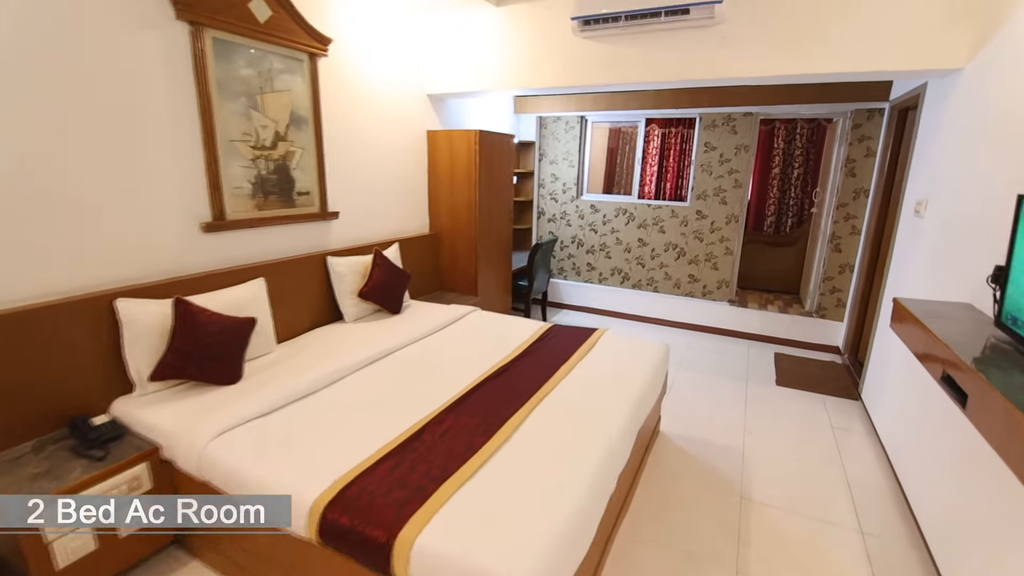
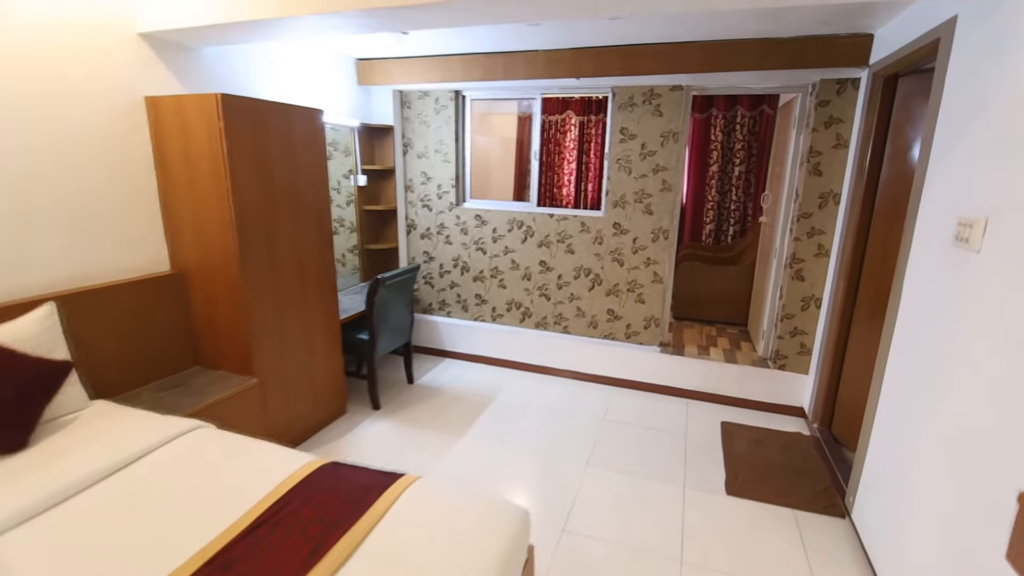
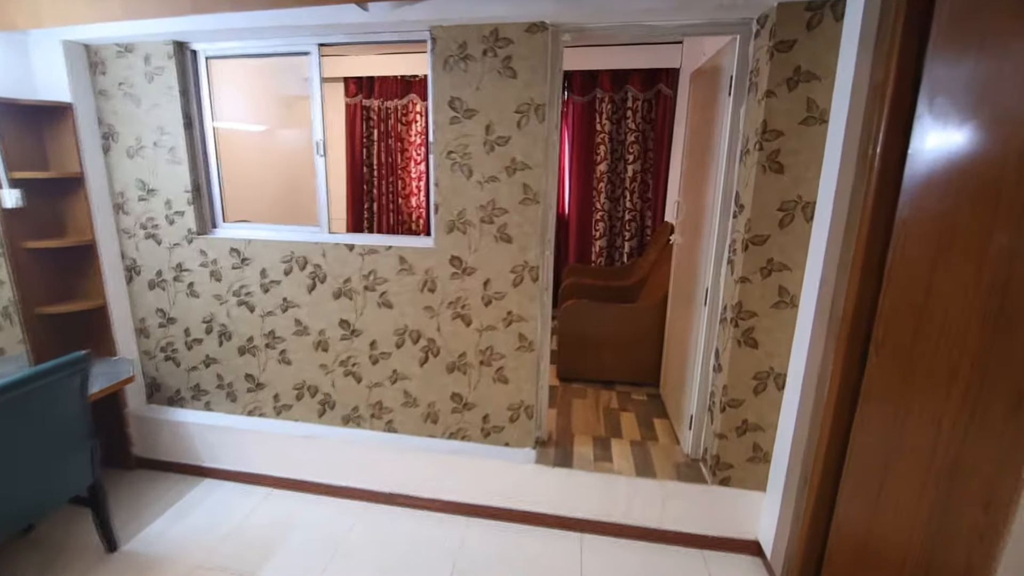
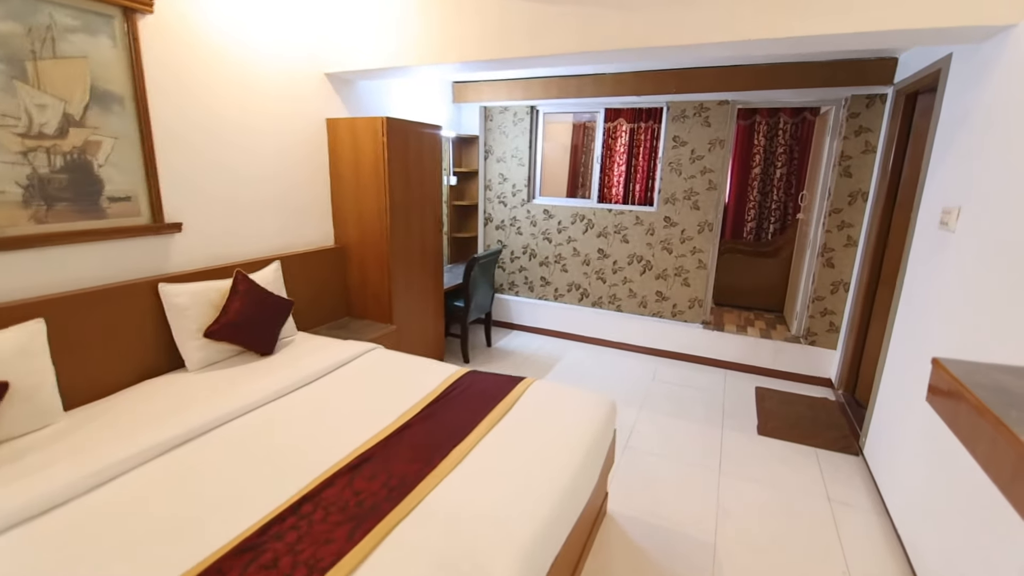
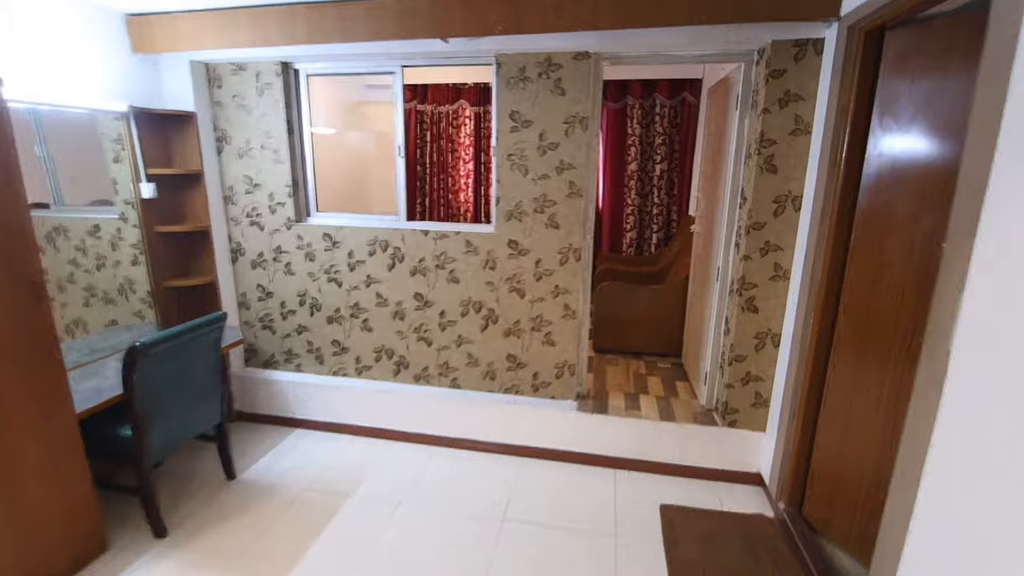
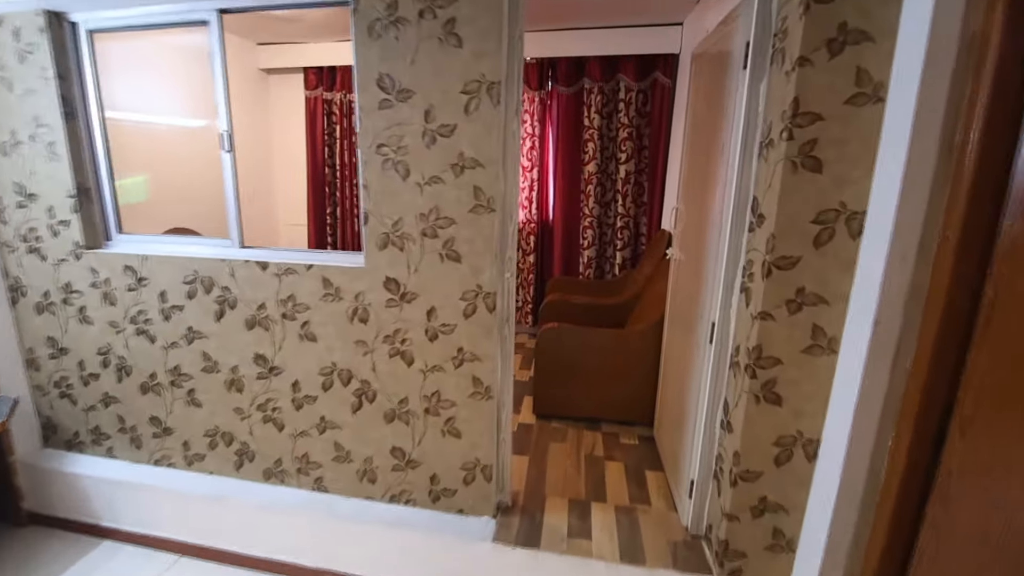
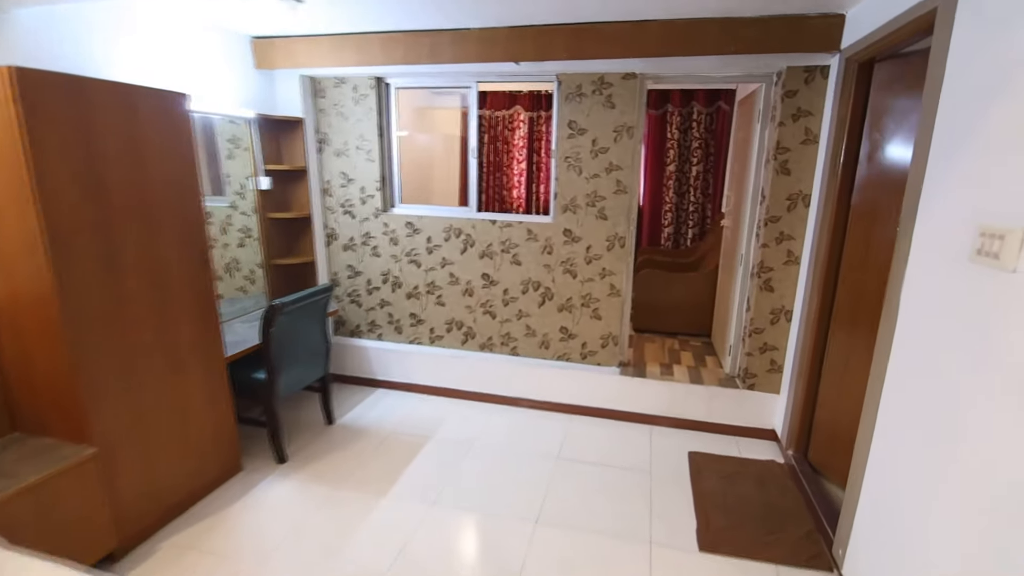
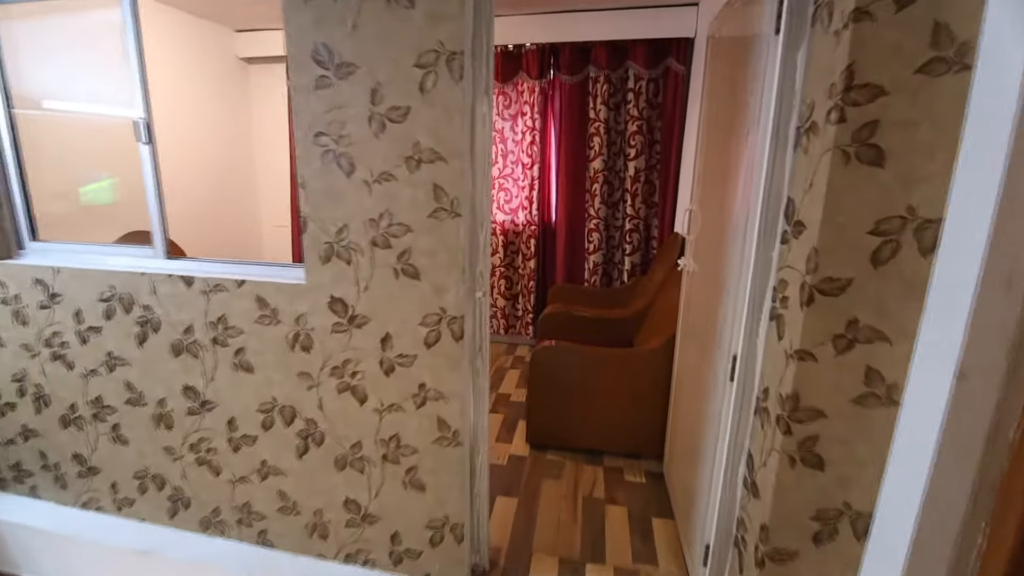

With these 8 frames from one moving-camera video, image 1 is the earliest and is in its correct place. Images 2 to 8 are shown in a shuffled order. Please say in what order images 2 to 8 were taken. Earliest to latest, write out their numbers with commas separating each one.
4, 2, 7, 5, 3, 6, 8
